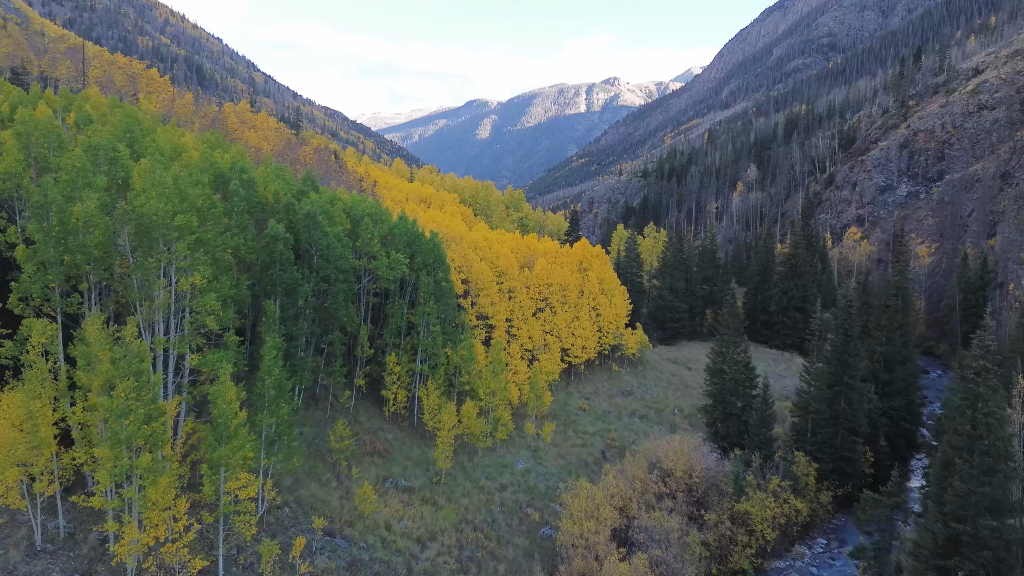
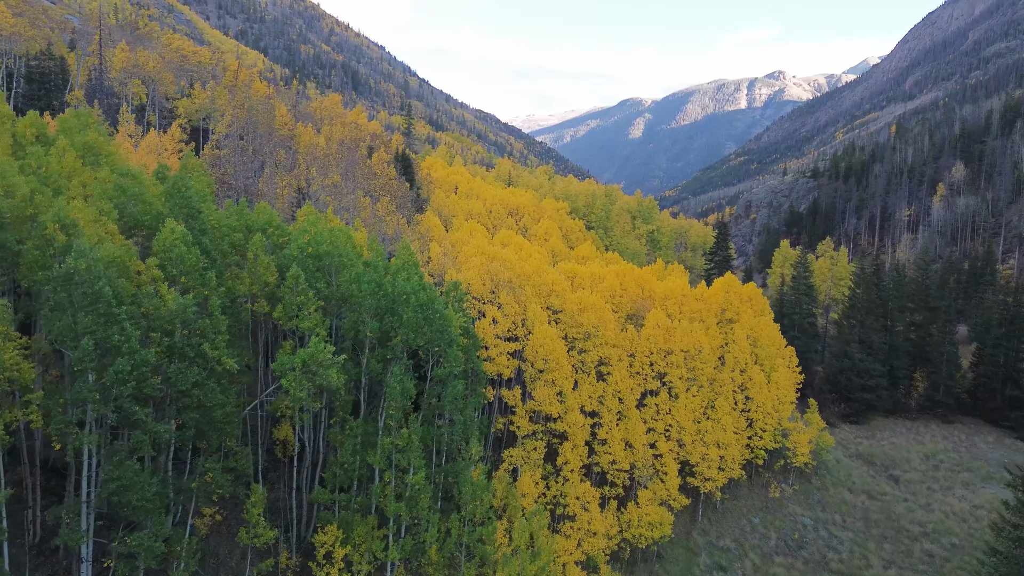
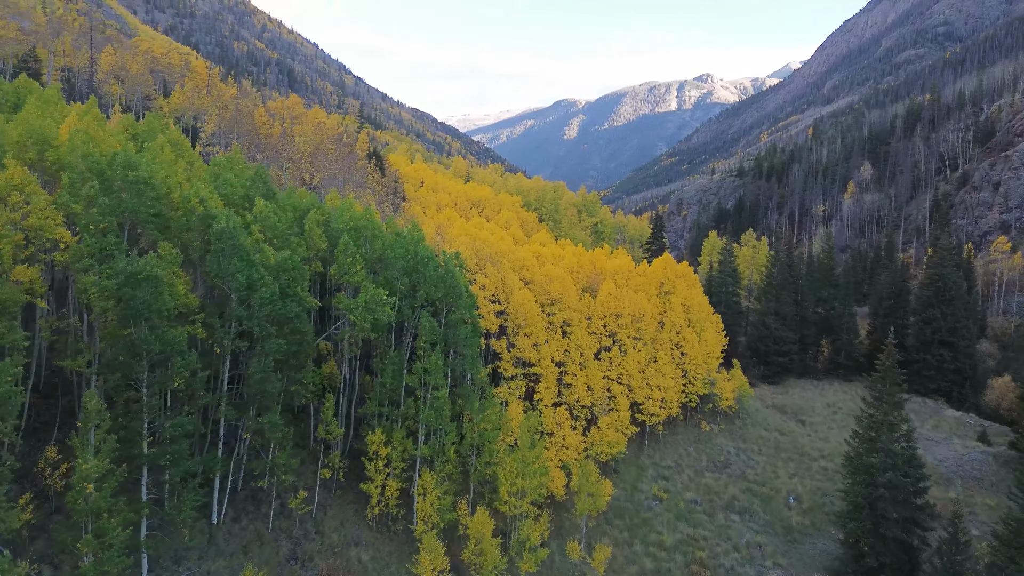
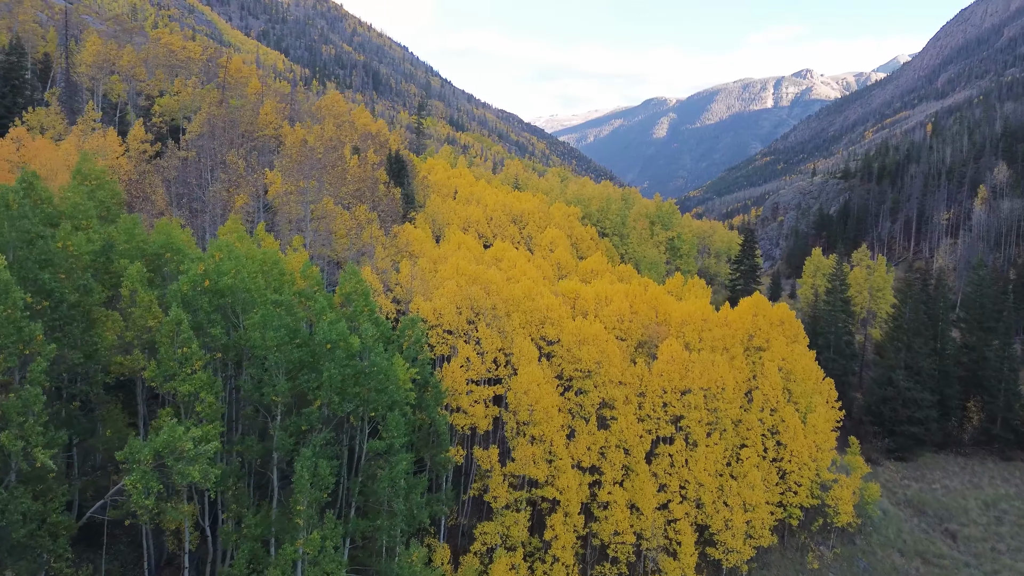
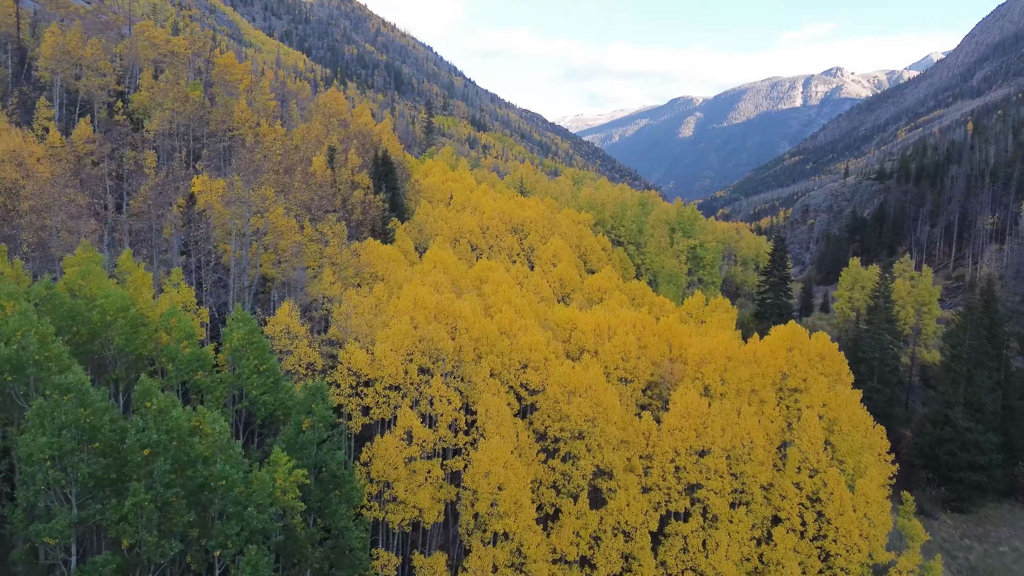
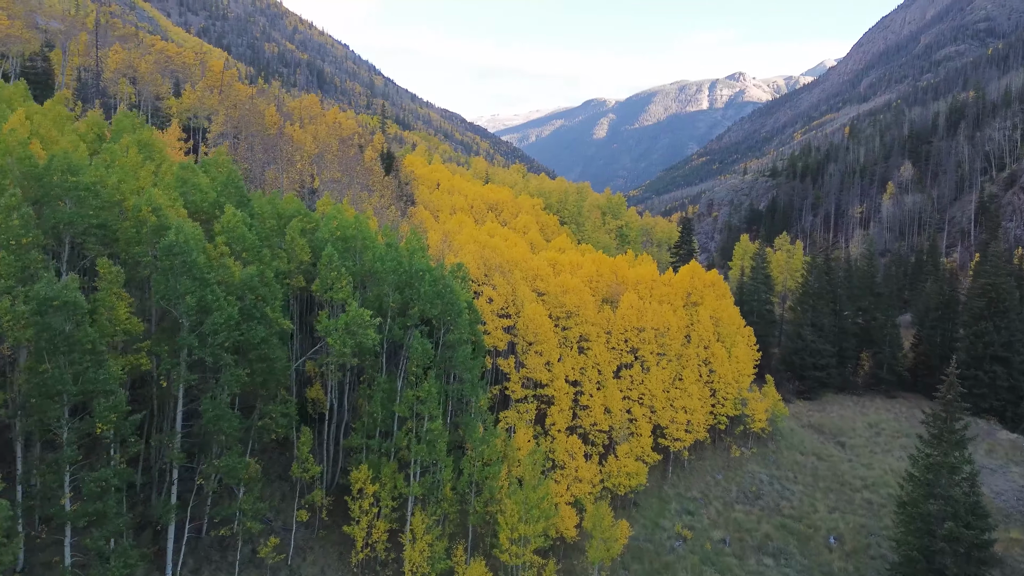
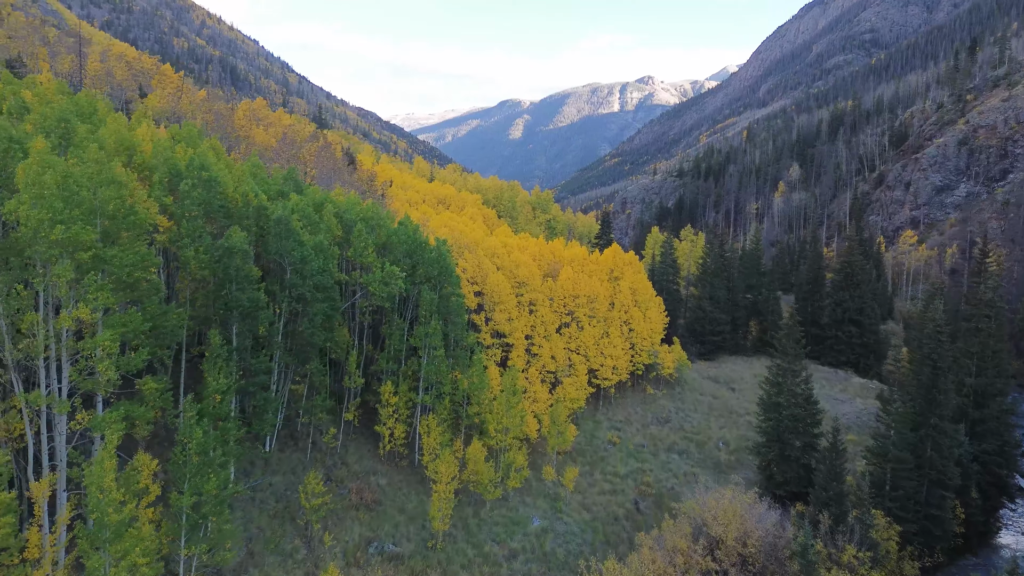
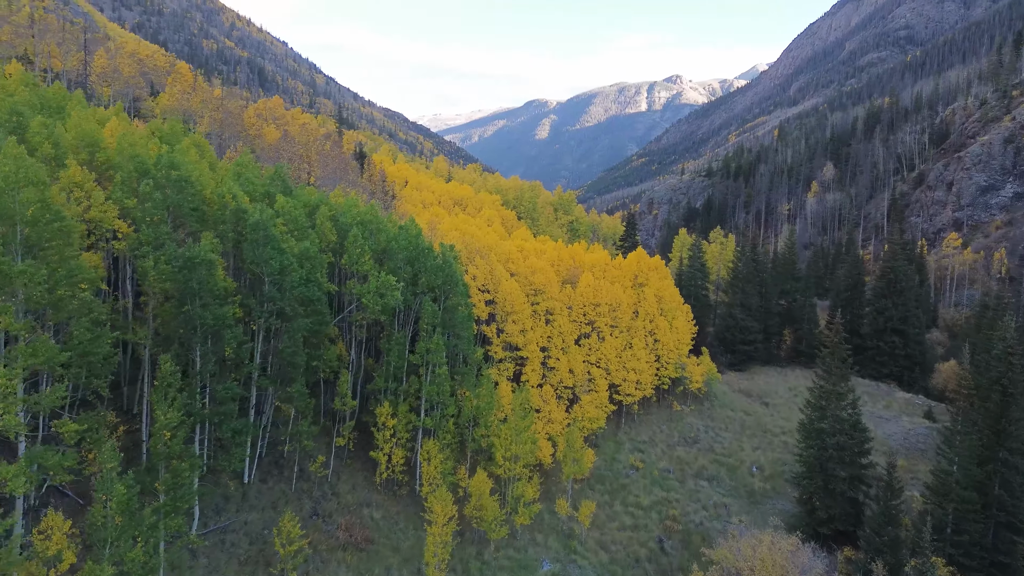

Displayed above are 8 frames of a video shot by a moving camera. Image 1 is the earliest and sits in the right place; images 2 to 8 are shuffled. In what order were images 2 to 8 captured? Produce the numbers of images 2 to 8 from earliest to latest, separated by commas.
7, 8, 3, 6, 2, 4, 5
